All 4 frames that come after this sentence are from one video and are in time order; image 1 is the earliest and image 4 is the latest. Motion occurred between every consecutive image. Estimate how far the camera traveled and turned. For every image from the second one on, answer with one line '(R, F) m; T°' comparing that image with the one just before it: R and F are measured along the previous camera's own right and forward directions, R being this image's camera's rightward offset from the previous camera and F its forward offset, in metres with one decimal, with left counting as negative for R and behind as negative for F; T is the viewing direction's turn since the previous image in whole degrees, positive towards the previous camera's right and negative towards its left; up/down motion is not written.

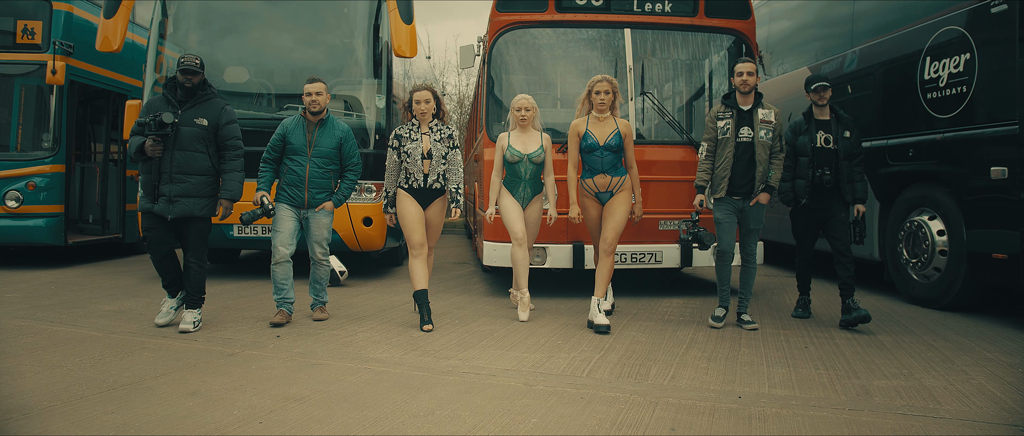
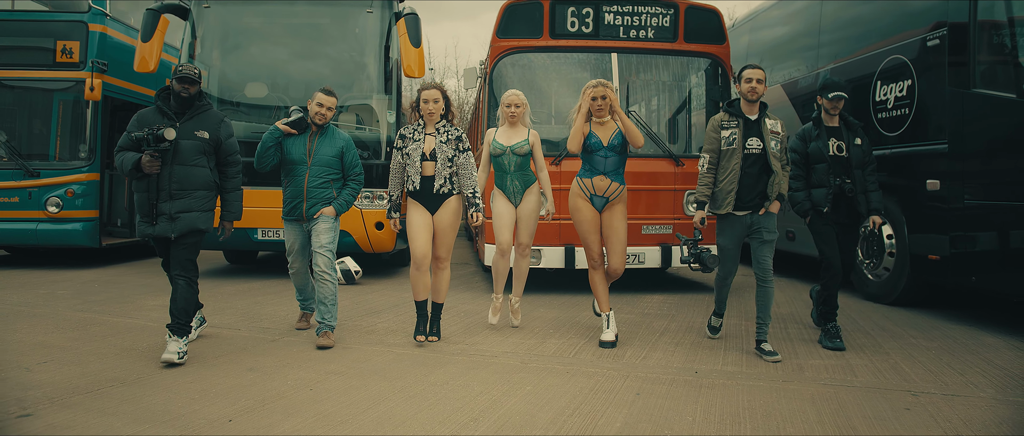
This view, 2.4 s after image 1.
(0.0, -0.8) m; 0°
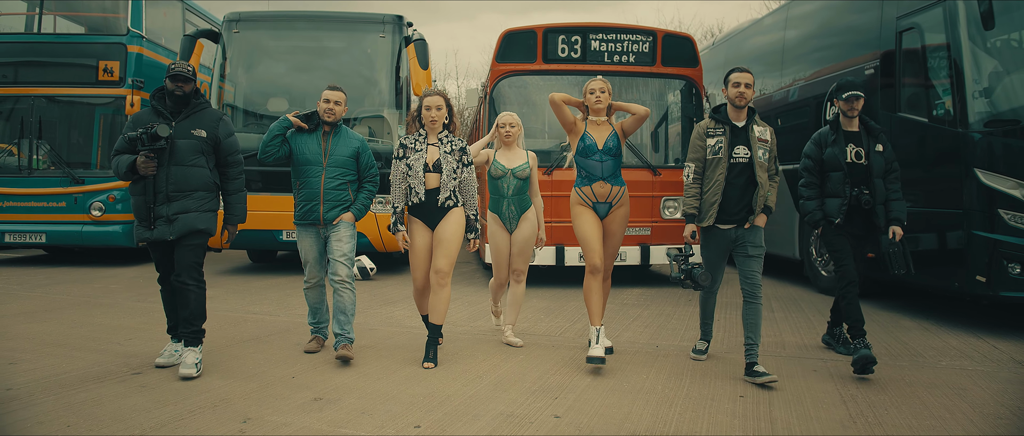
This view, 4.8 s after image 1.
(0.0, -1.1) m; 0°
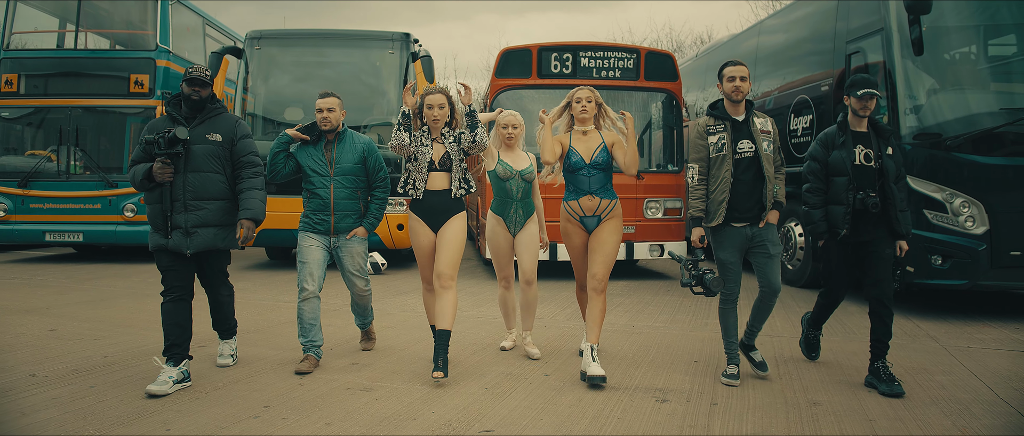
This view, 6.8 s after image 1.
(0.0, -1.0) m; 0°
